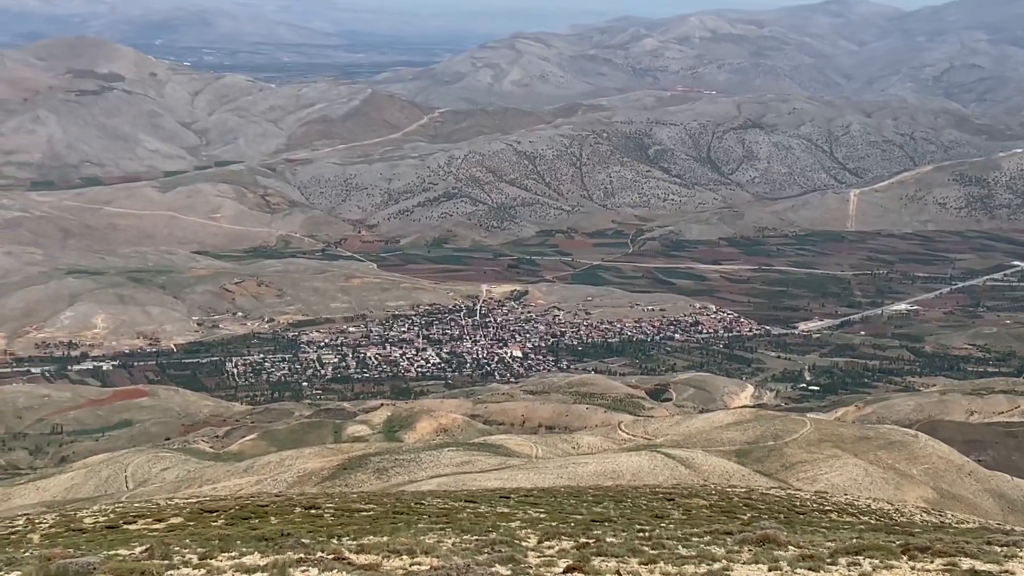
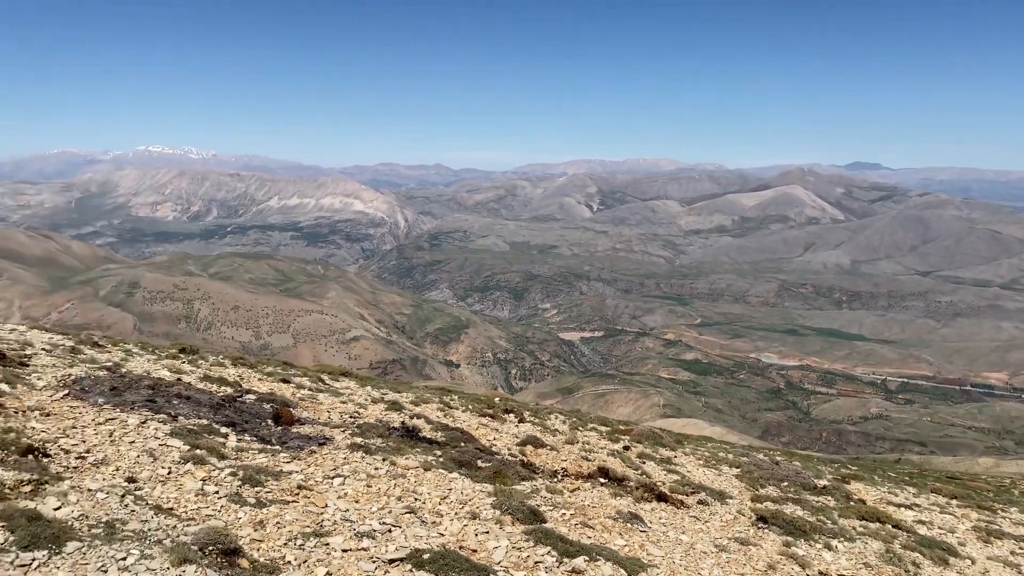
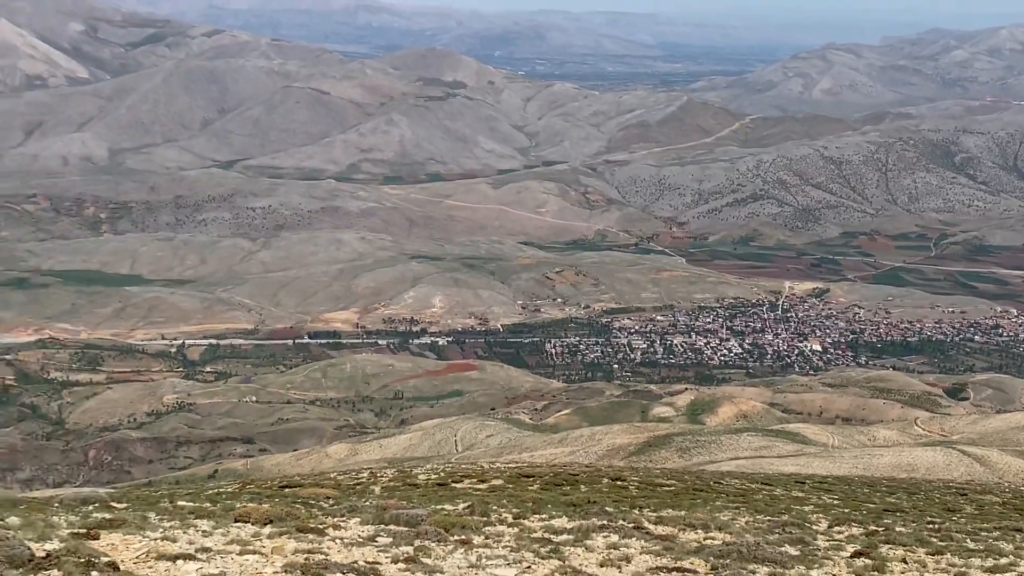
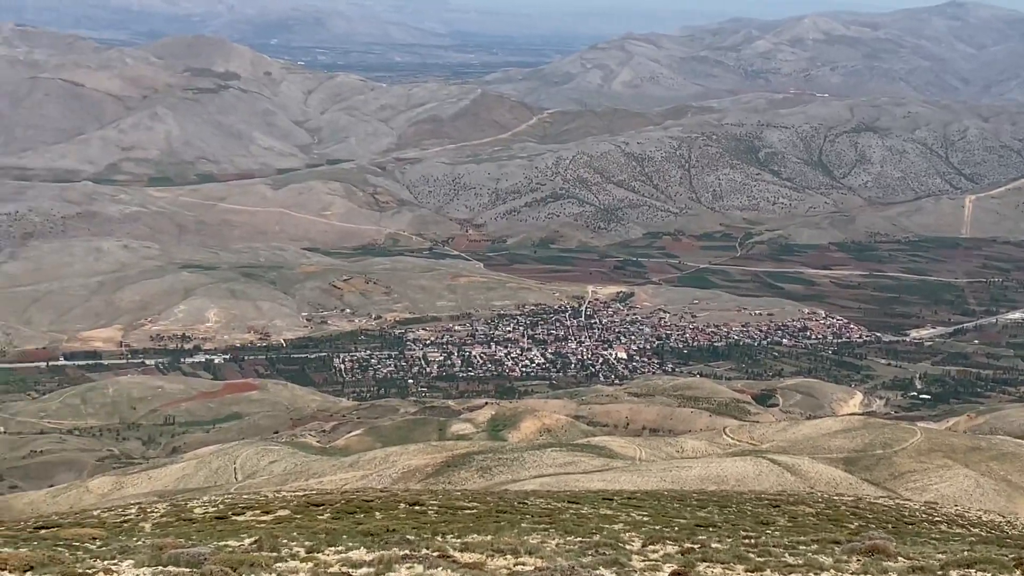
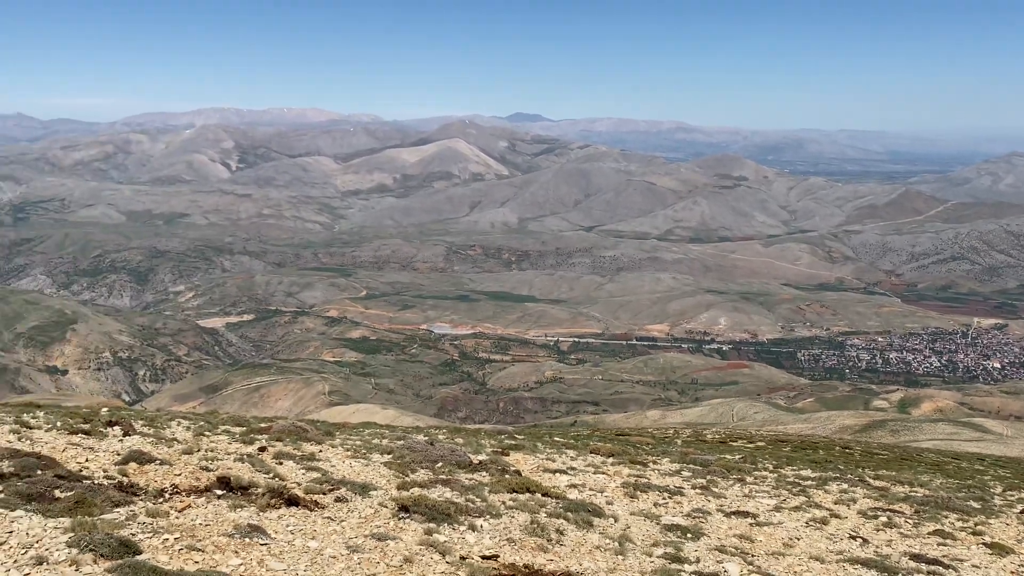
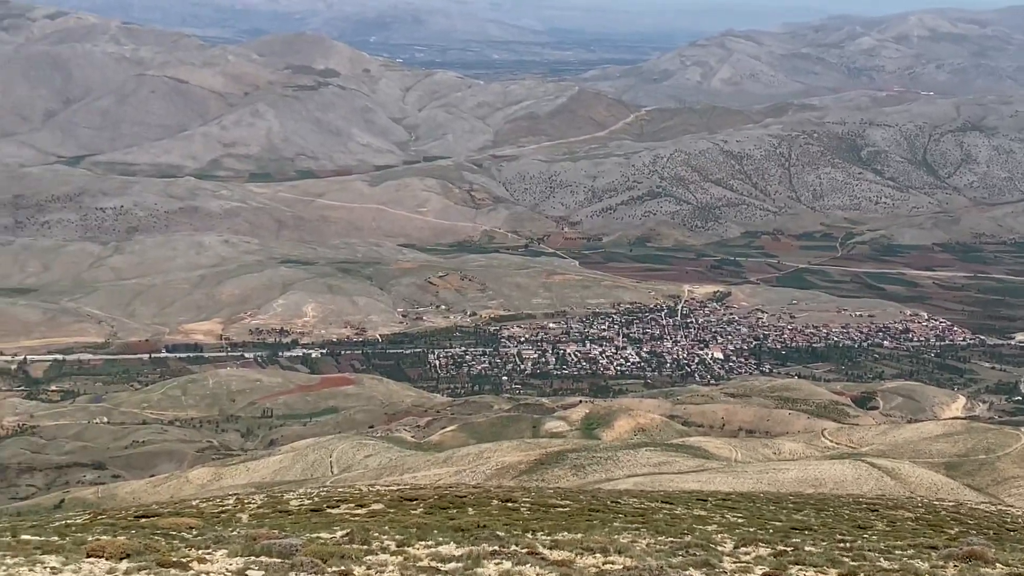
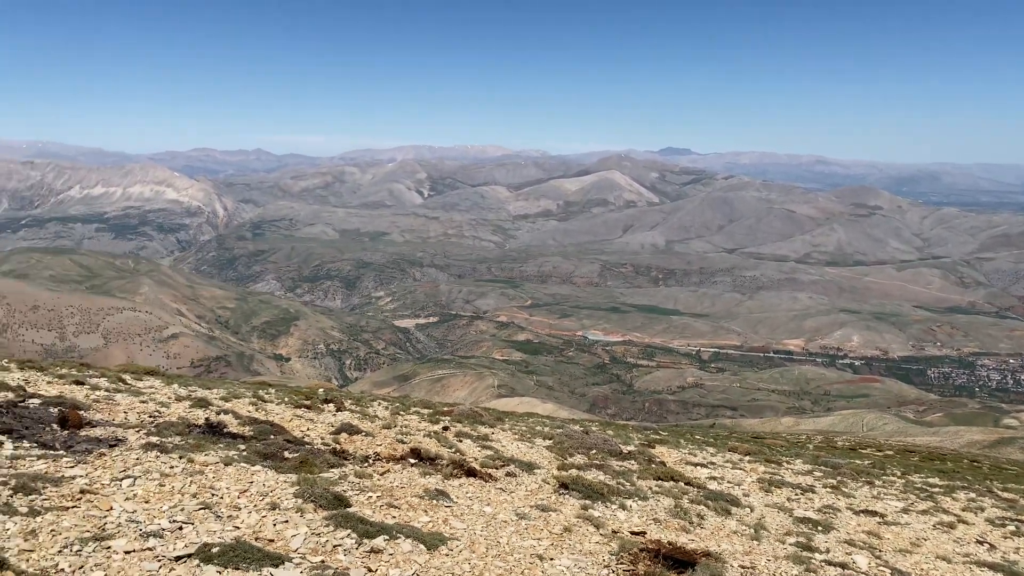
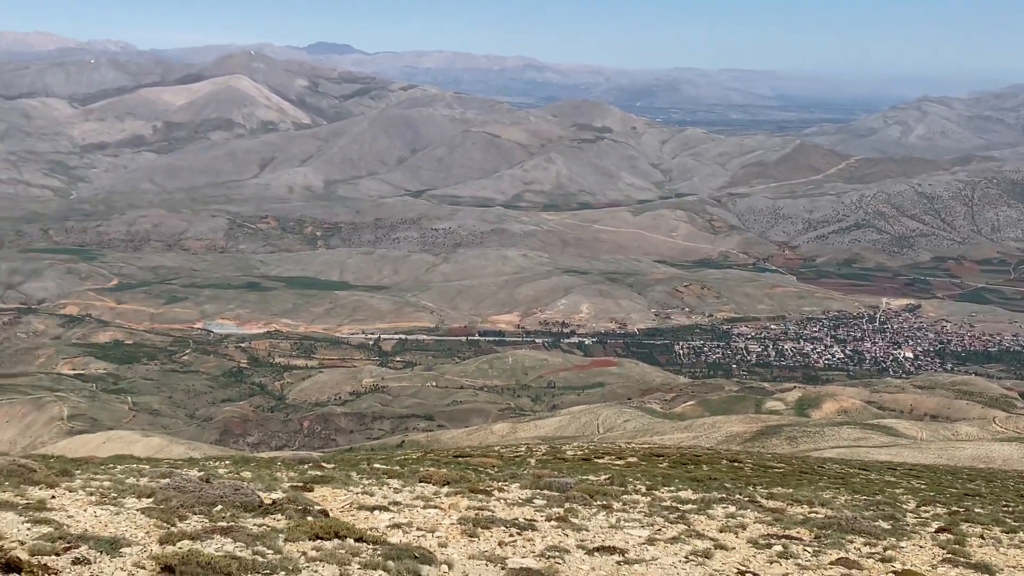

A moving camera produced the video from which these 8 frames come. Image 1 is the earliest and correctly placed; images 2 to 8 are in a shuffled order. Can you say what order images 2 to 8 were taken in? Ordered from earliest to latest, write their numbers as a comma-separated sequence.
4, 6, 3, 8, 5, 7, 2
